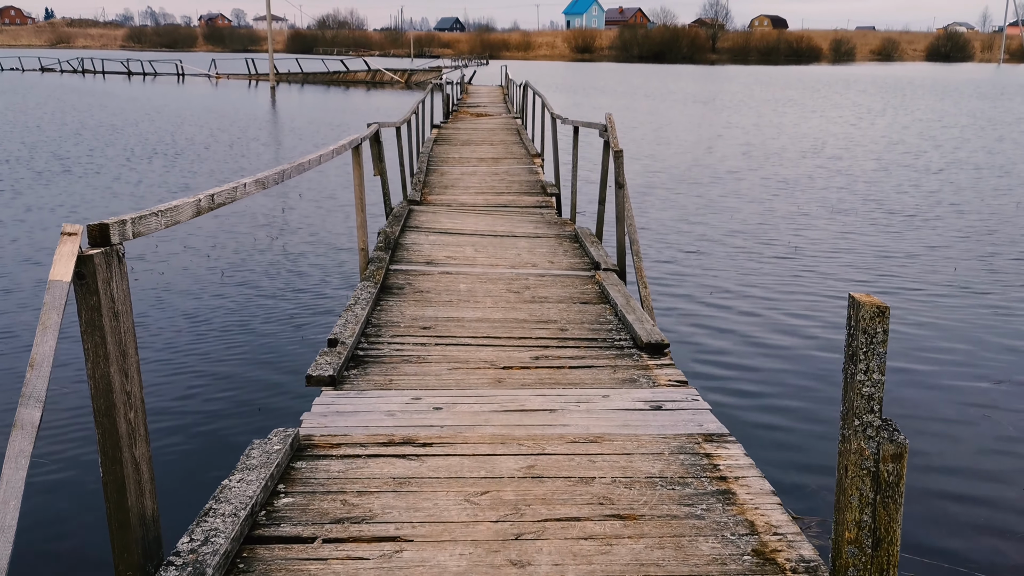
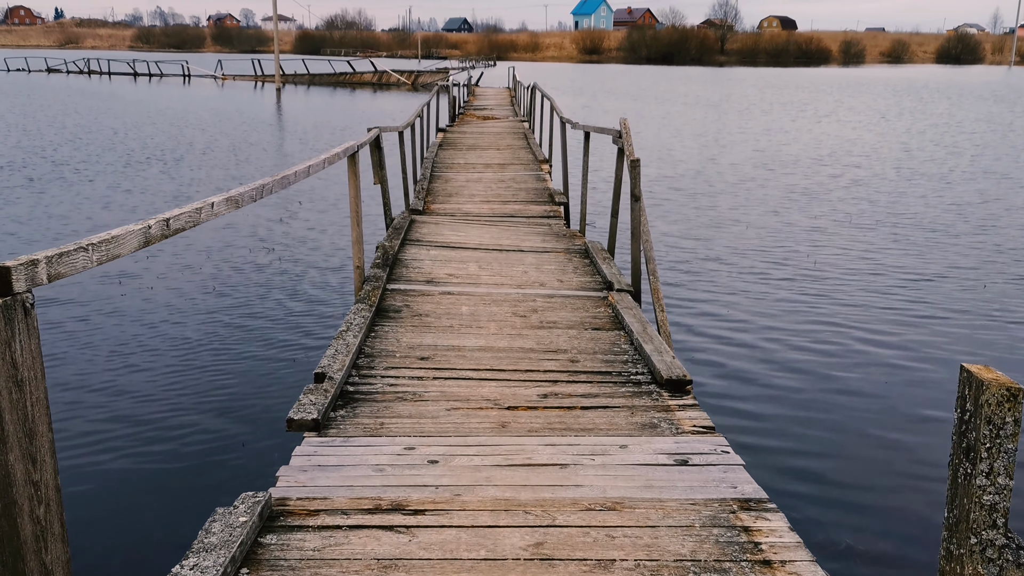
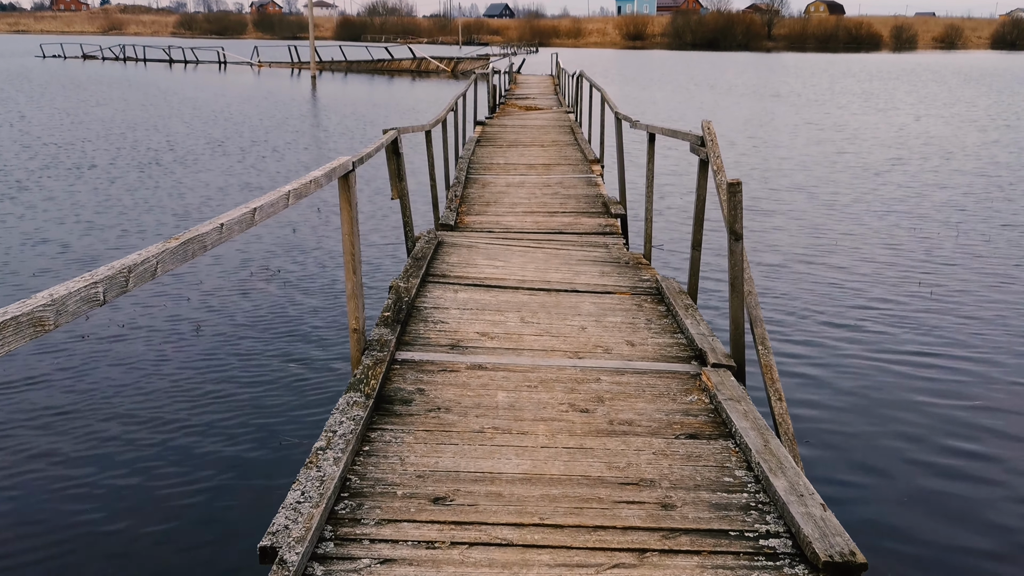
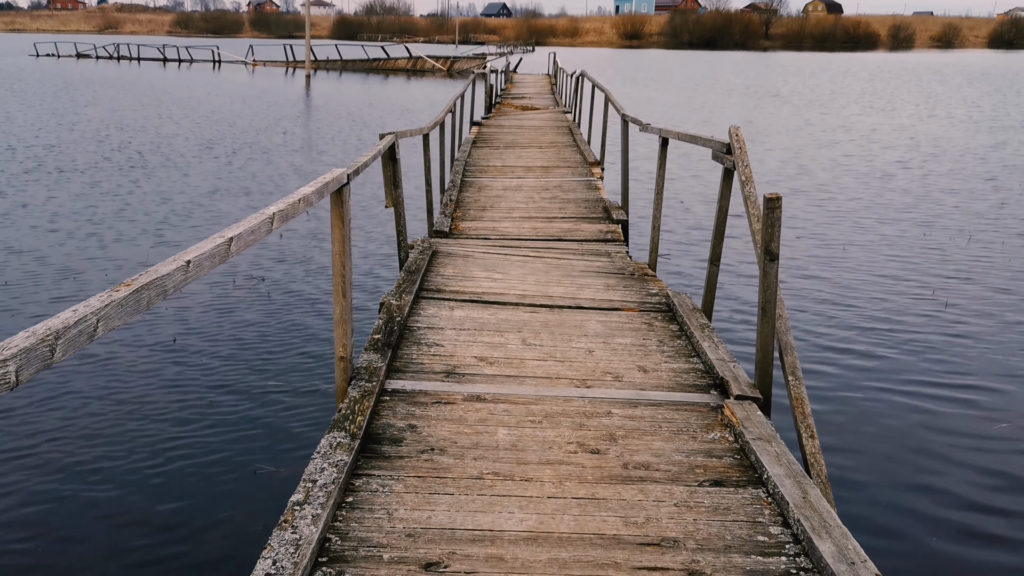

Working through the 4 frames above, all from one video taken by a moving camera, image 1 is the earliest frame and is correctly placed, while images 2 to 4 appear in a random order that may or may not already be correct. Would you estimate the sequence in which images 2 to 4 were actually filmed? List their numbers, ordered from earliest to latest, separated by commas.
2, 3, 4
